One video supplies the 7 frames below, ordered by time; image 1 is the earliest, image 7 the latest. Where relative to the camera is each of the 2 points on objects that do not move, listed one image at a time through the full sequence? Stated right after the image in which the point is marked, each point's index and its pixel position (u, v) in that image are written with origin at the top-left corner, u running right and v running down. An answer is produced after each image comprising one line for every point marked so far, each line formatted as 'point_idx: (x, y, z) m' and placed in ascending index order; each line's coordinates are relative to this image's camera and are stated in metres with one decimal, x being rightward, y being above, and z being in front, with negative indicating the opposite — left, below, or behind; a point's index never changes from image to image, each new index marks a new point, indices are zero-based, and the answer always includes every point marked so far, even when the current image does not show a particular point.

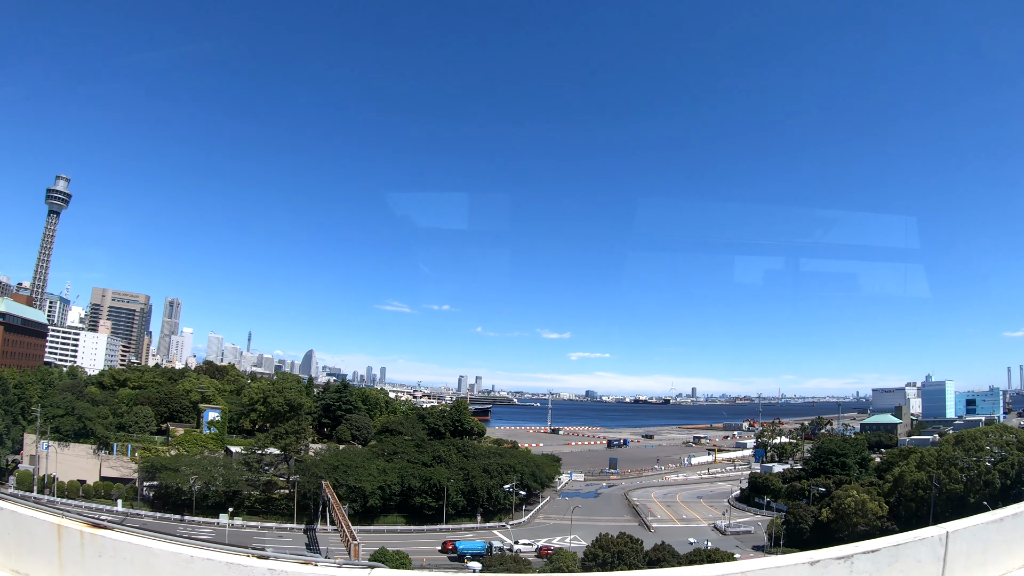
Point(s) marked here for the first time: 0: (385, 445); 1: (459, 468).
0: (-5.6, -6.1, +20.7) m
1: (-2.1, -6.5, +18.9) m
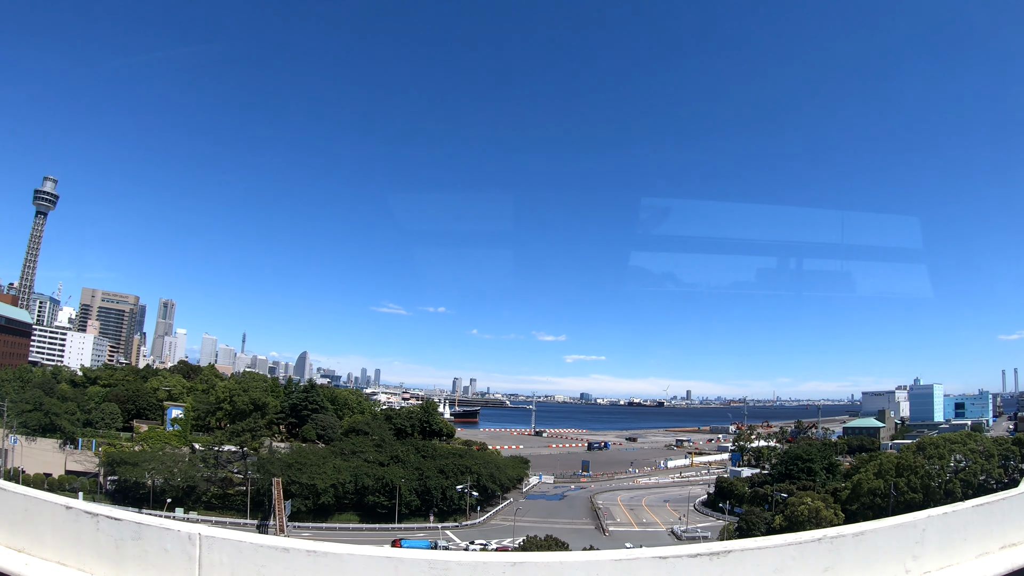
0: (-7.2, -6.1, +21.0) m
1: (-3.7, -6.5, +19.0) m
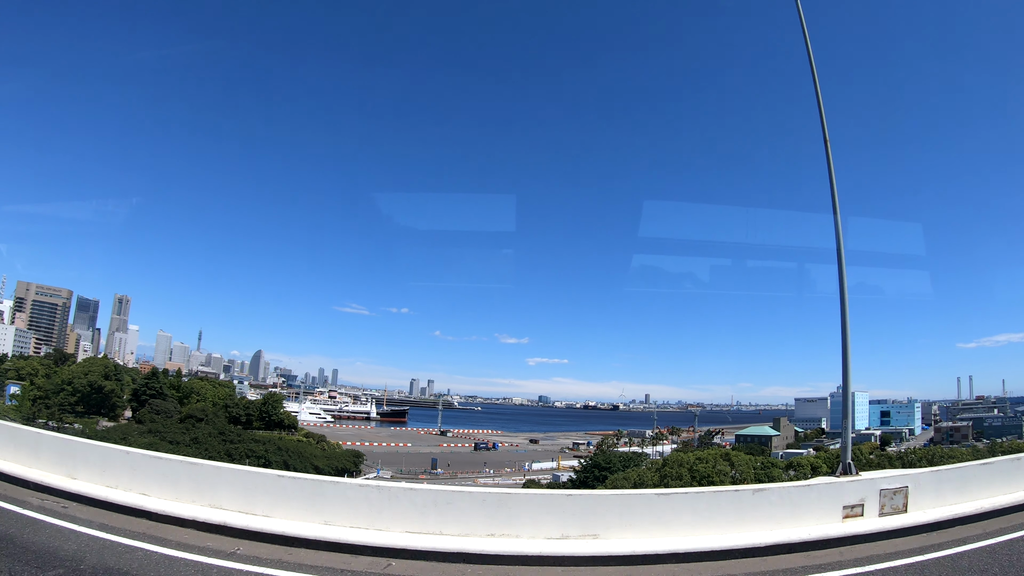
0: (-15.0, -5.8, +22.1) m
1: (-11.8, -6.2, +19.7) m
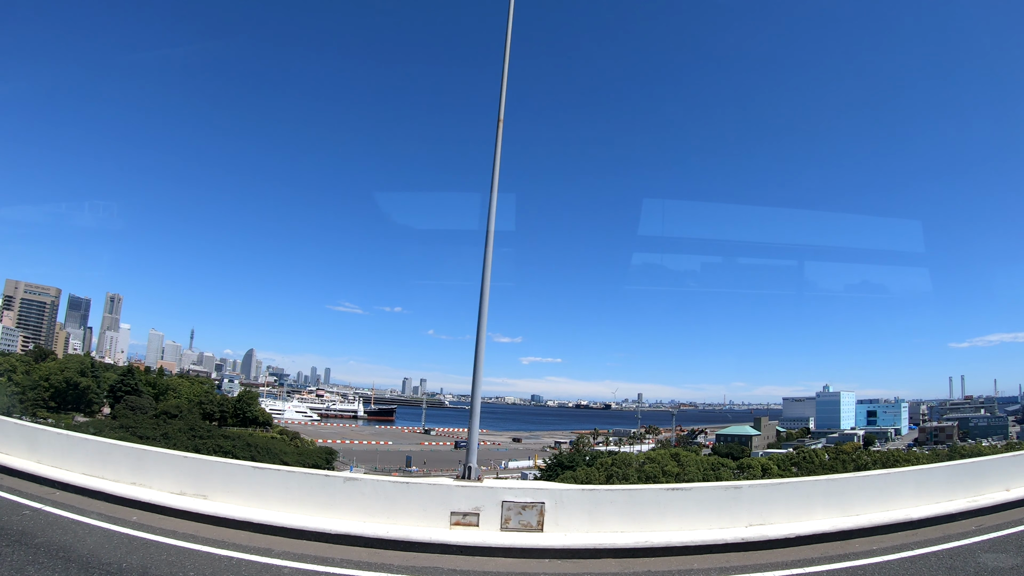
0: (-16.3, -5.7, +22.2) m
1: (-13.1, -6.1, +19.8) m
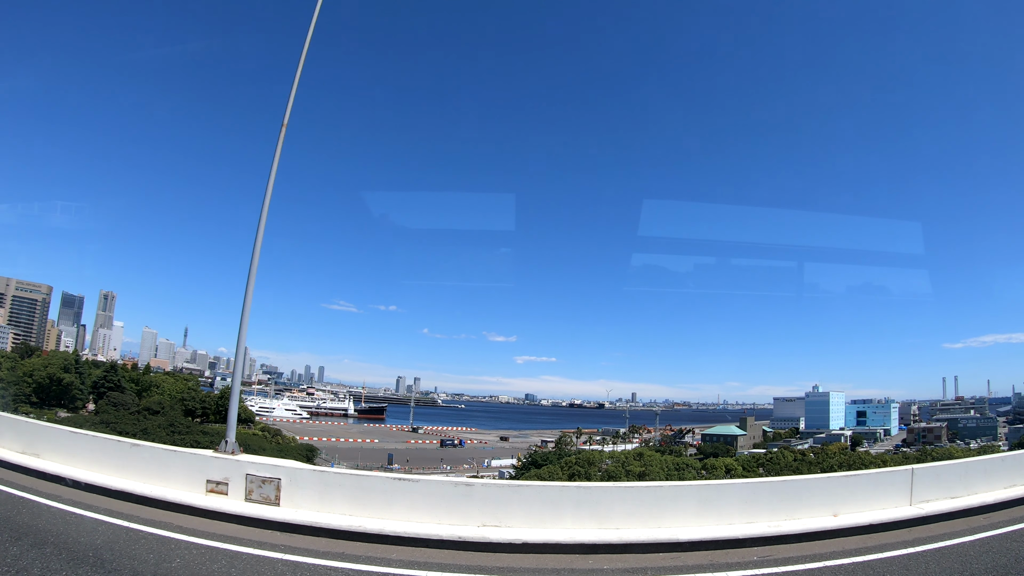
0: (-17.1, -5.6, +22.3) m
1: (-14.0, -5.9, +19.8) m
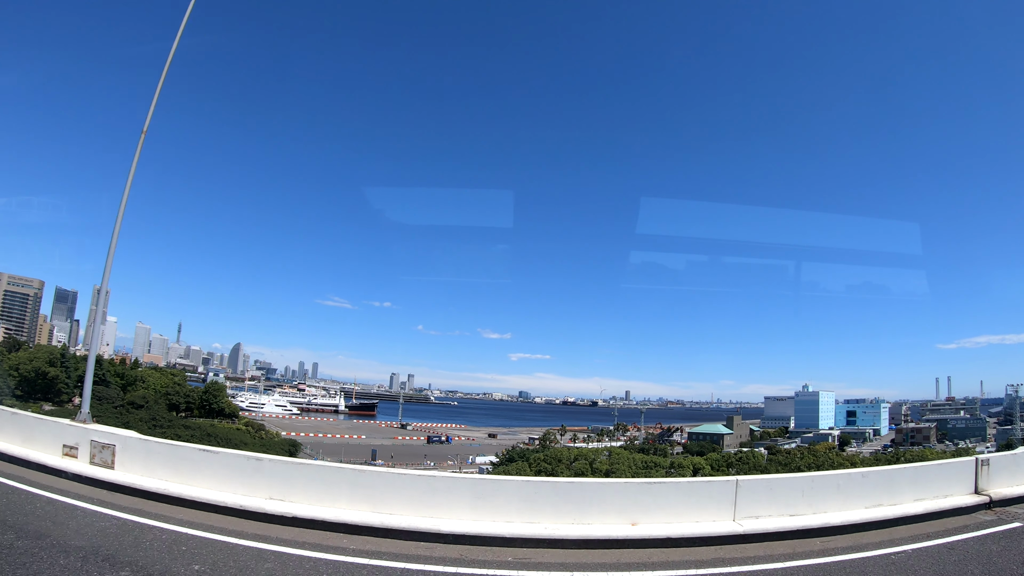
0: (-17.9, -5.3, +22.3) m
1: (-14.8, -5.7, +19.7) m
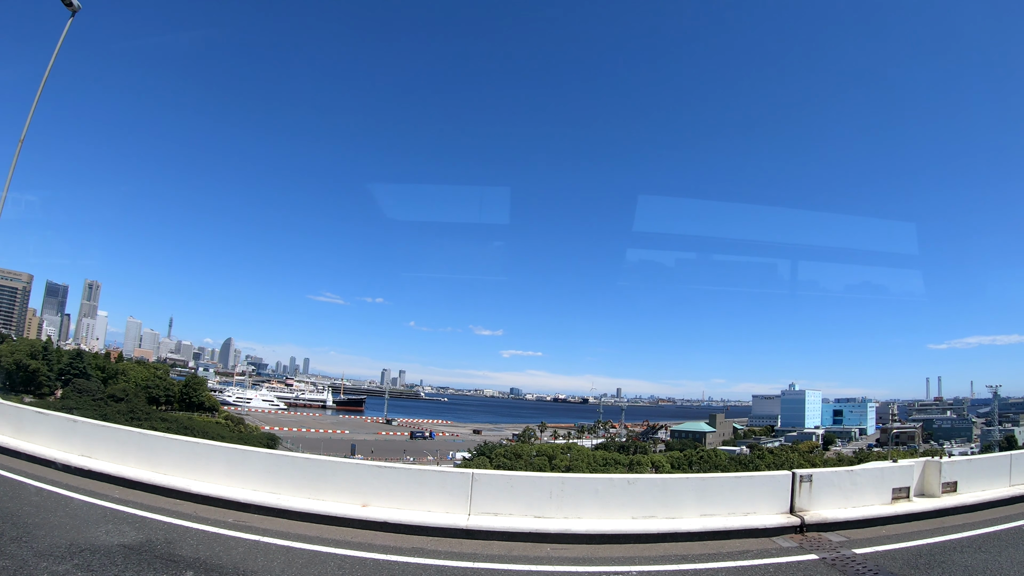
0: (-18.9, -5.0, +22.2) m
1: (-15.8, -5.4, +19.7) m
